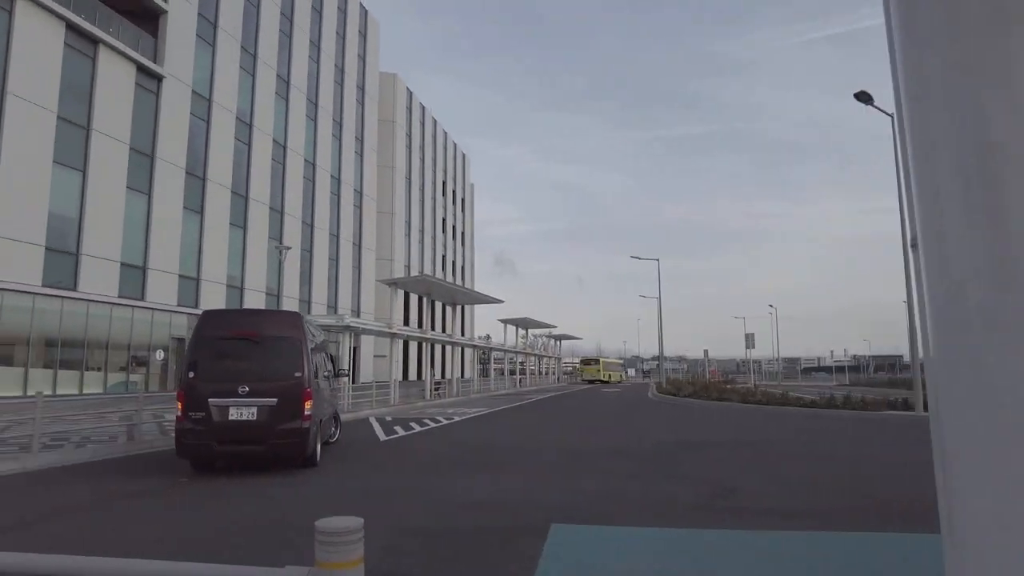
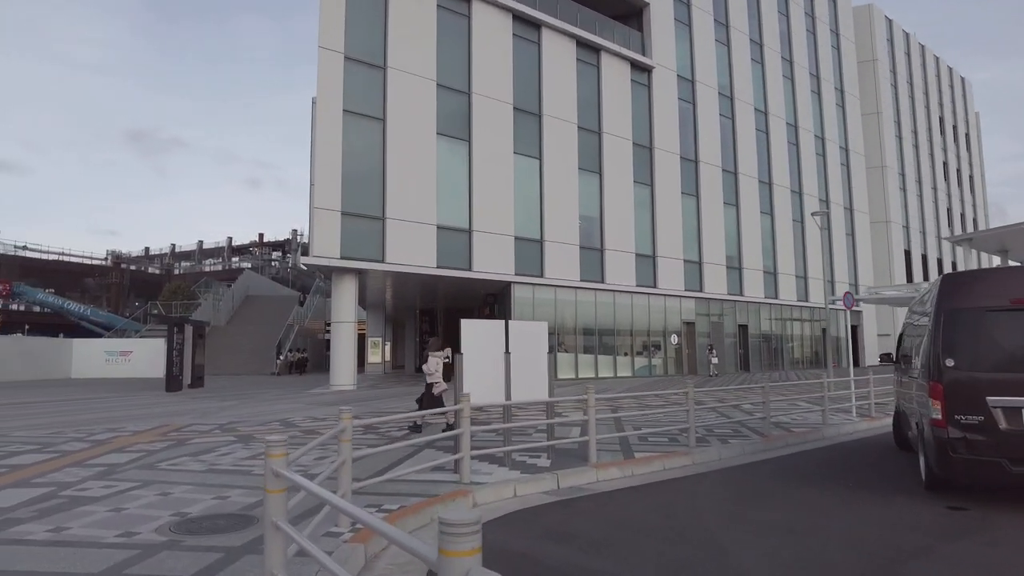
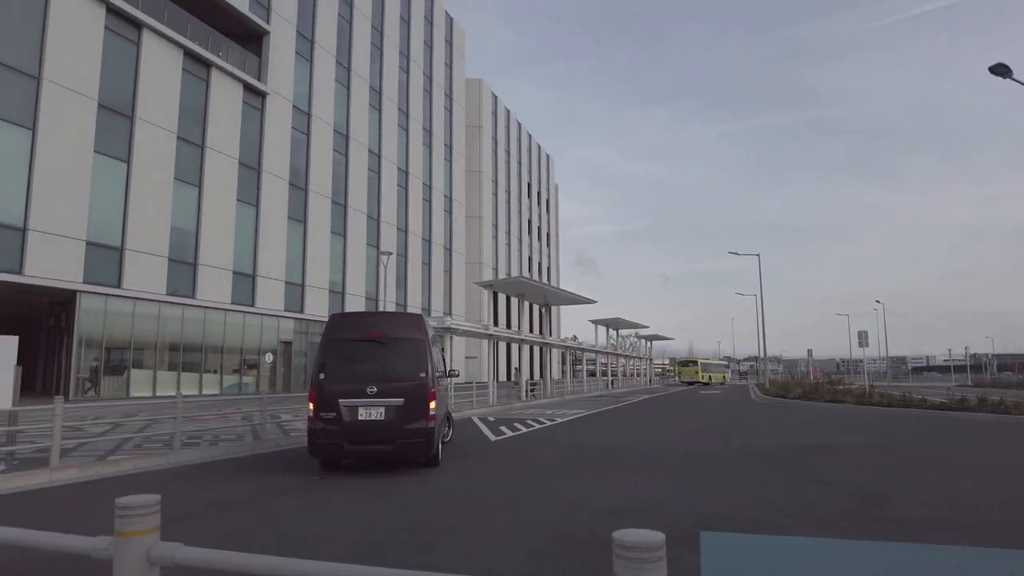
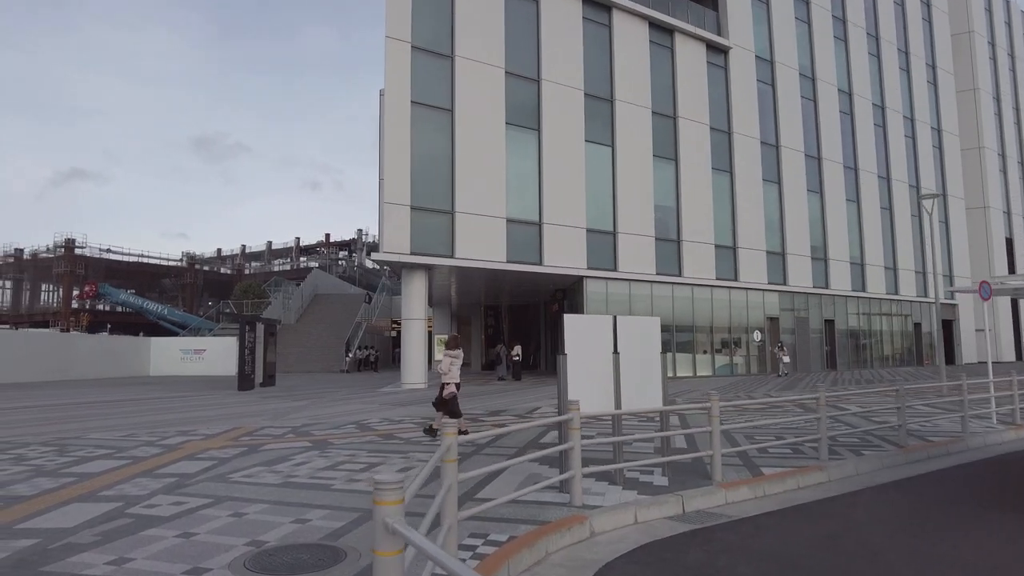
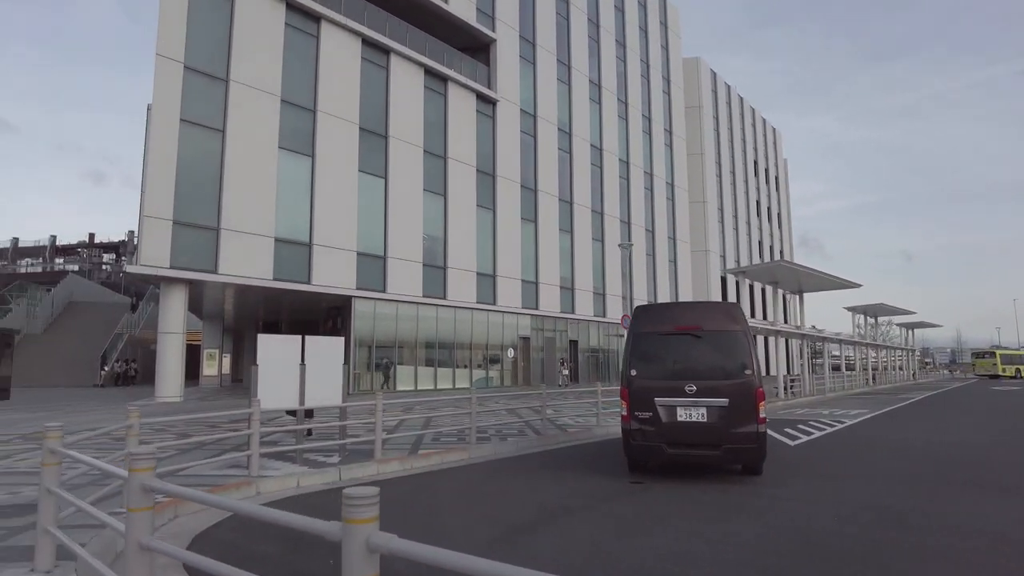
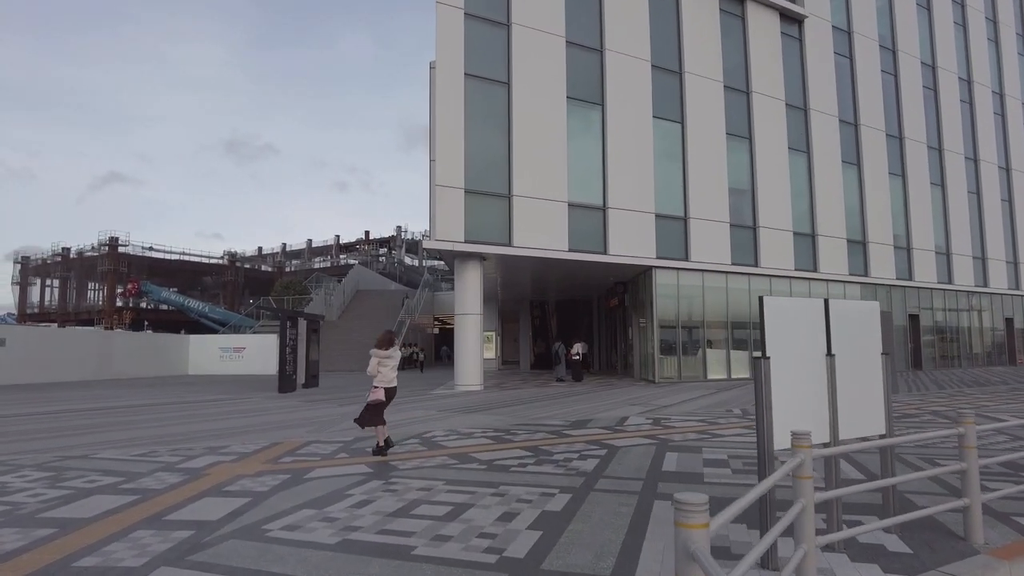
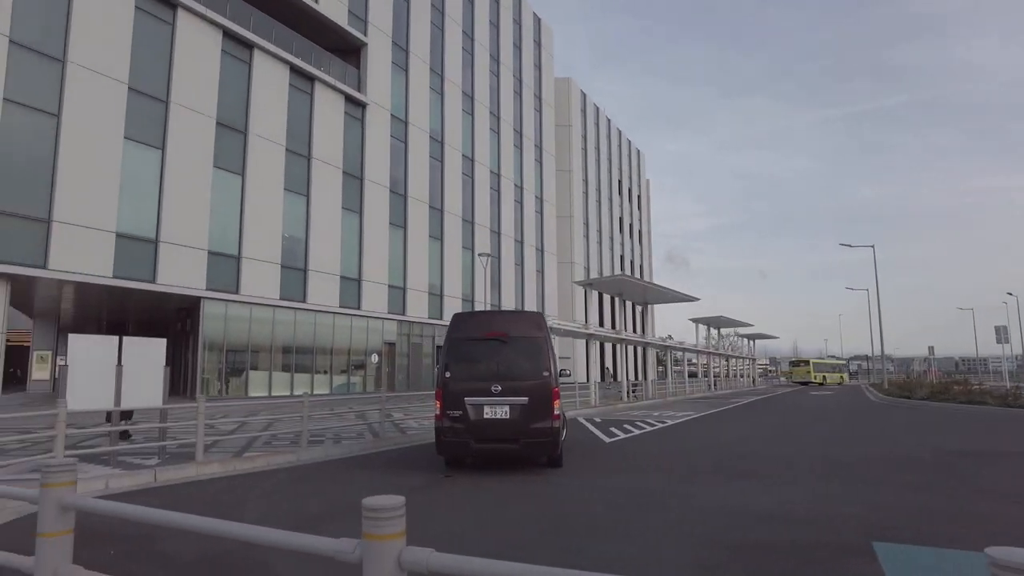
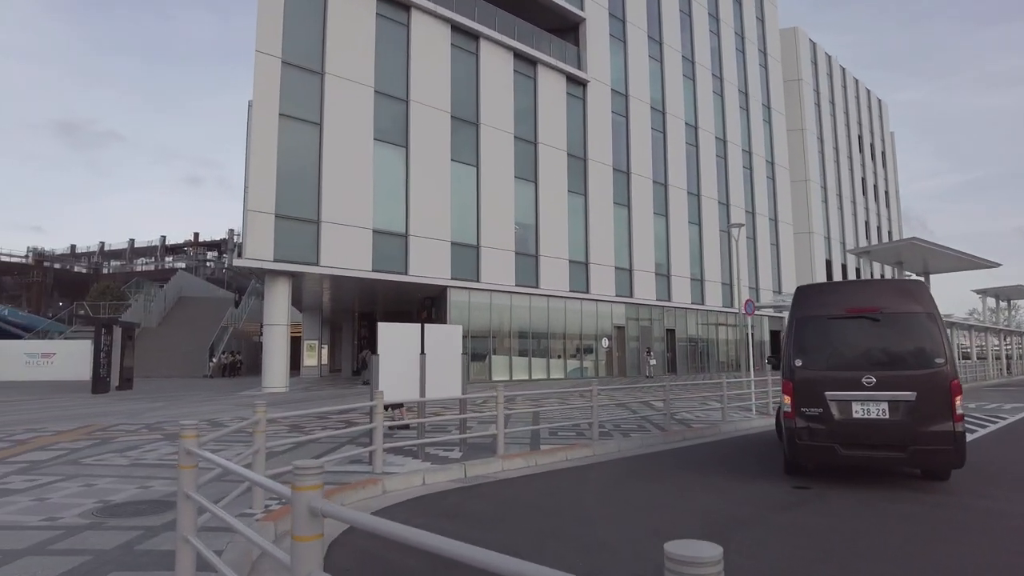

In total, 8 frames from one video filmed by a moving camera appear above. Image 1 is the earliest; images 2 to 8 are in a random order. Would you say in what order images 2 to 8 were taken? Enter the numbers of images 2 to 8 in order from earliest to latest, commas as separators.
3, 7, 5, 8, 2, 4, 6
